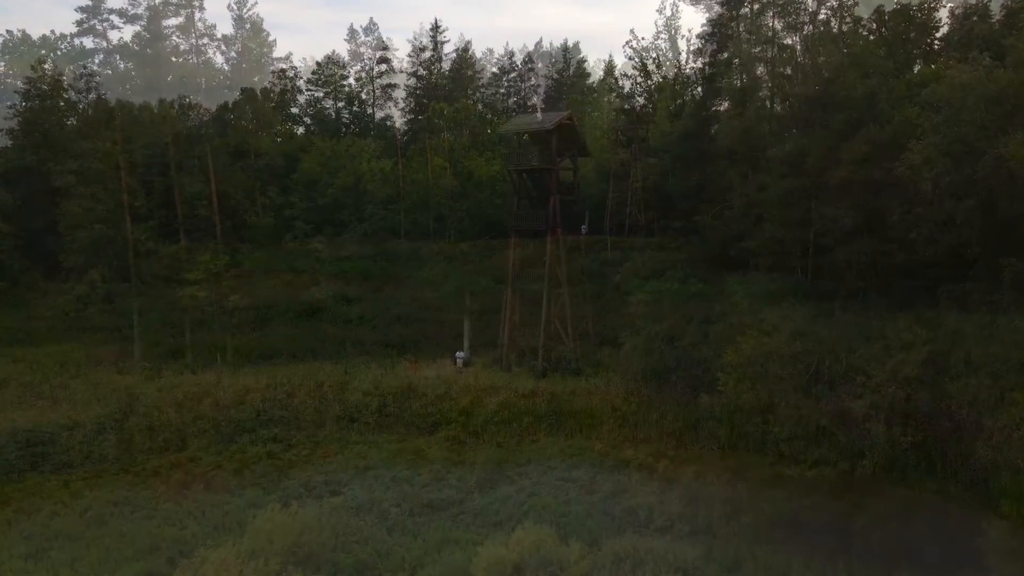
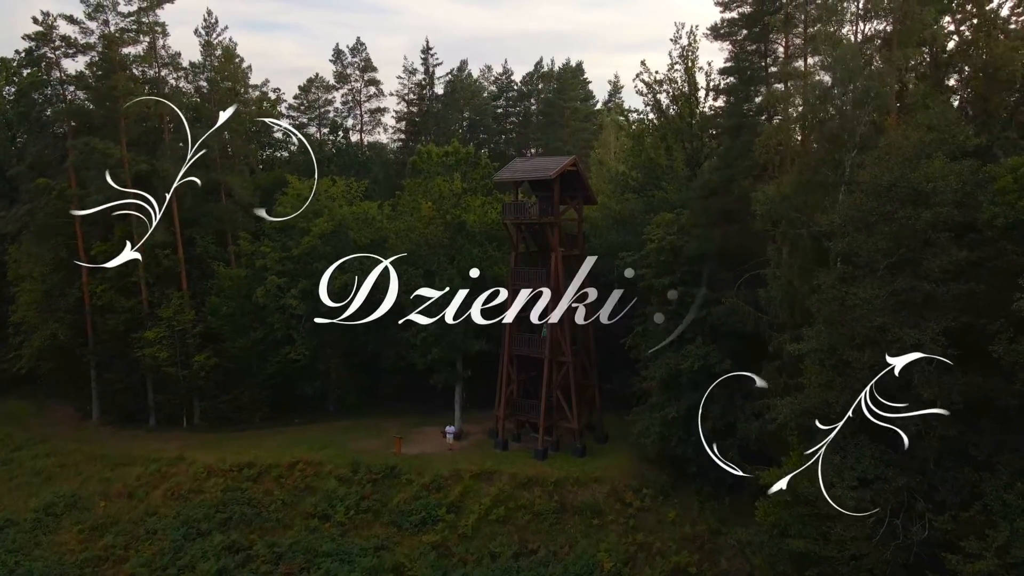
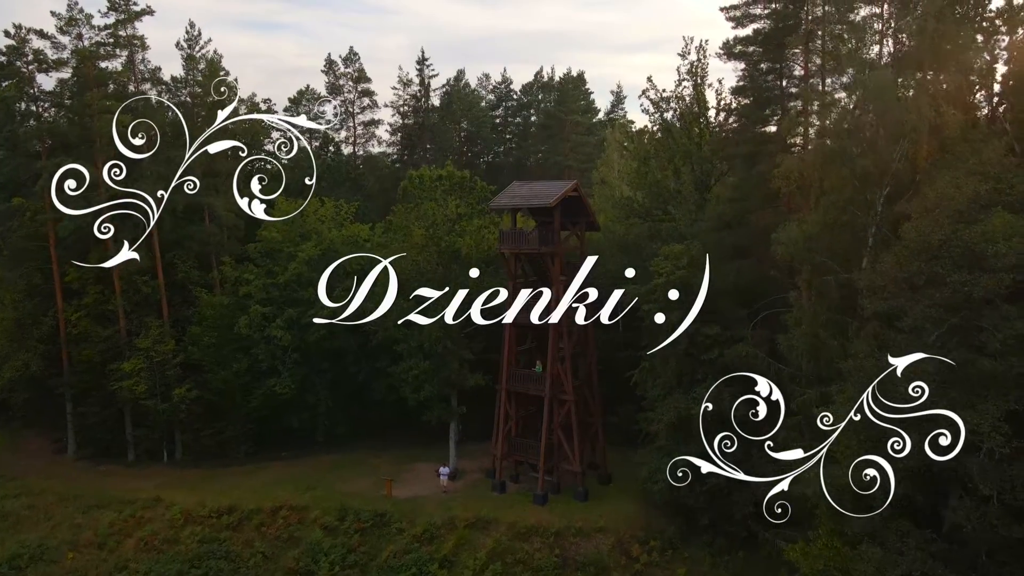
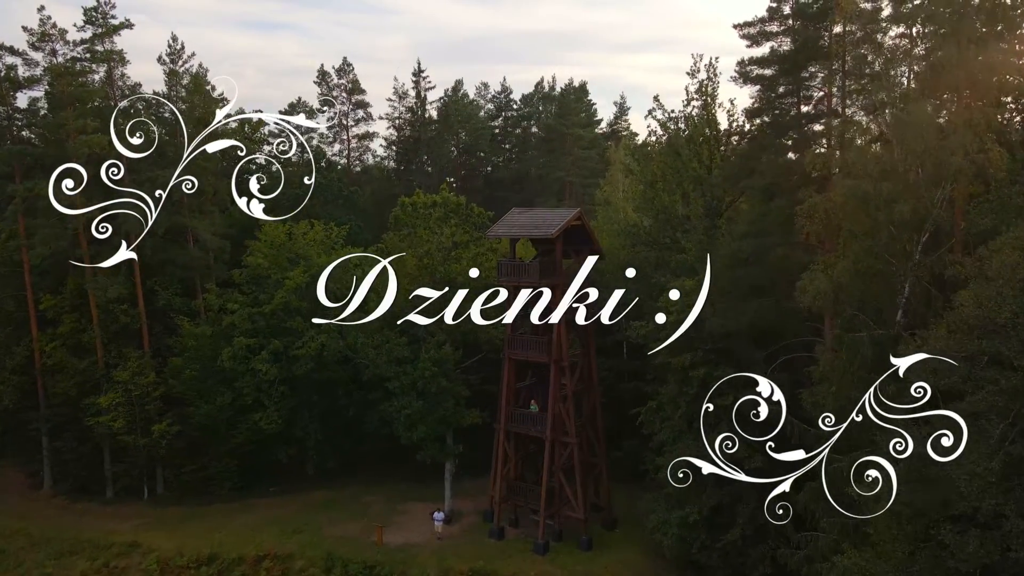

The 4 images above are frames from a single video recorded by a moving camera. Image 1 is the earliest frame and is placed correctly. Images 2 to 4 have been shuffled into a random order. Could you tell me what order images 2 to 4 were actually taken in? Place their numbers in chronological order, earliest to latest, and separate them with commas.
2, 3, 4
